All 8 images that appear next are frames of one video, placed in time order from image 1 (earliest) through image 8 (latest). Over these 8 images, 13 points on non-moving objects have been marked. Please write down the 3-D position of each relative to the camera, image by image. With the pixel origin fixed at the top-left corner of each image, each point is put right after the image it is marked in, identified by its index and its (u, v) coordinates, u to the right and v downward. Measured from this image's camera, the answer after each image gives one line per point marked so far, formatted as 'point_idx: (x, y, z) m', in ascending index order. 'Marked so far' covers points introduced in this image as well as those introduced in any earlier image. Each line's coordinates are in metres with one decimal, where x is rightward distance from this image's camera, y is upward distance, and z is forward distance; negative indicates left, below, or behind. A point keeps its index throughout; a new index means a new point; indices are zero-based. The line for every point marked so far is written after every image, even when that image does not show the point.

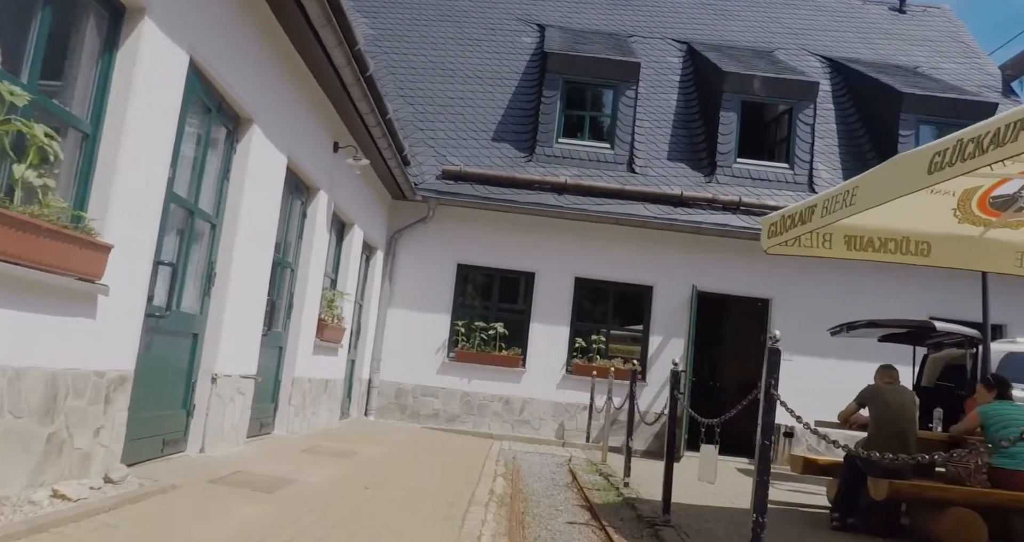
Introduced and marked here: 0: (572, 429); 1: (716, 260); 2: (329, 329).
0: (+0.8, -2.2, +10.8) m
1: (+2.9, +0.2, +11.2) m
2: (-1.9, -0.6, +8.1) m
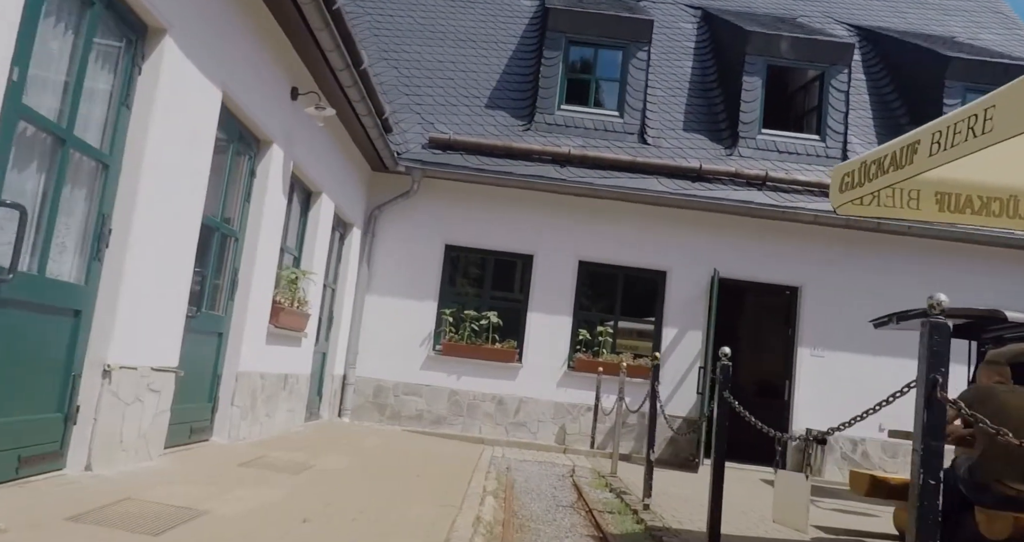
0: (+0.8, -2.0, +9.5) m
1: (+2.8, +0.4, +9.9) m
2: (-1.9, -0.4, +6.7) m
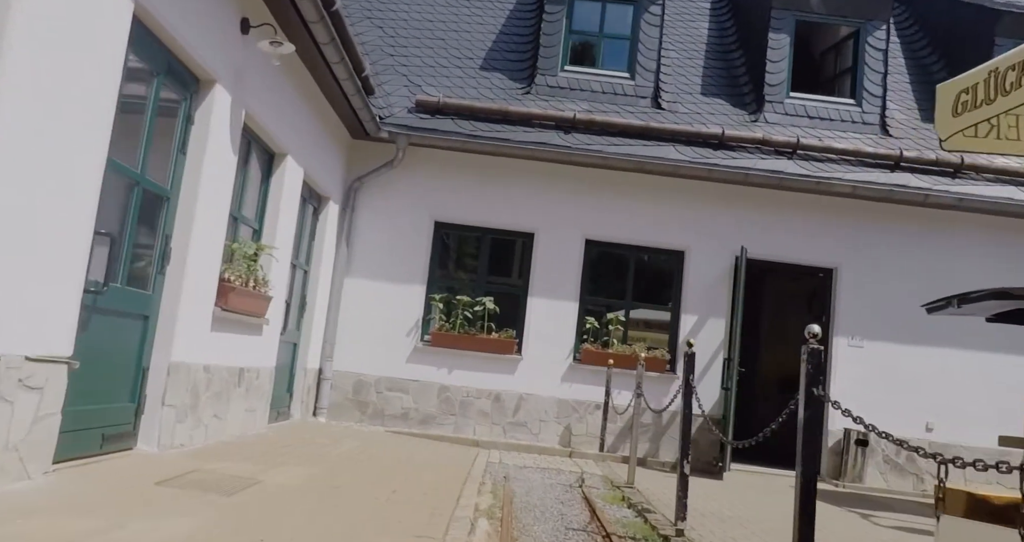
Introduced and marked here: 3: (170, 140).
0: (+0.7, -1.8, +8.4) m
1: (+2.8, +0.6, +8.8) m
2: (-2.0, -0.2, +5.6) m
3: (-2.1, +0.8, +4.7) m
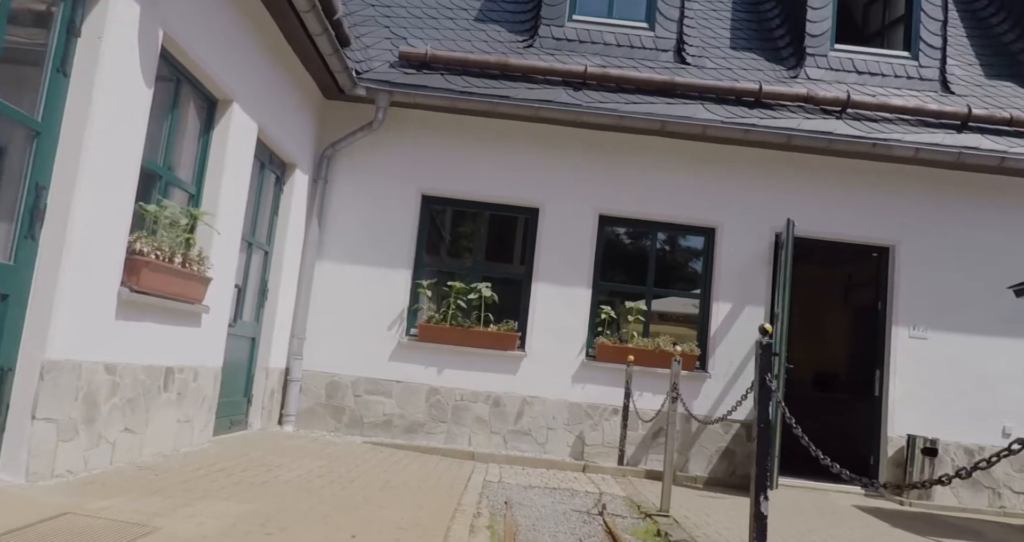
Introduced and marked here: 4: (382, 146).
0: (+0.8, -1.6, +7.1) m
1: (+2.8, +0.8, +7.5) m
2: (-1.9, 0.0, +4.3) m
3: (-2.1, +1.0, +3.4) m
4: (-1.2, +1.2, +7.5) m
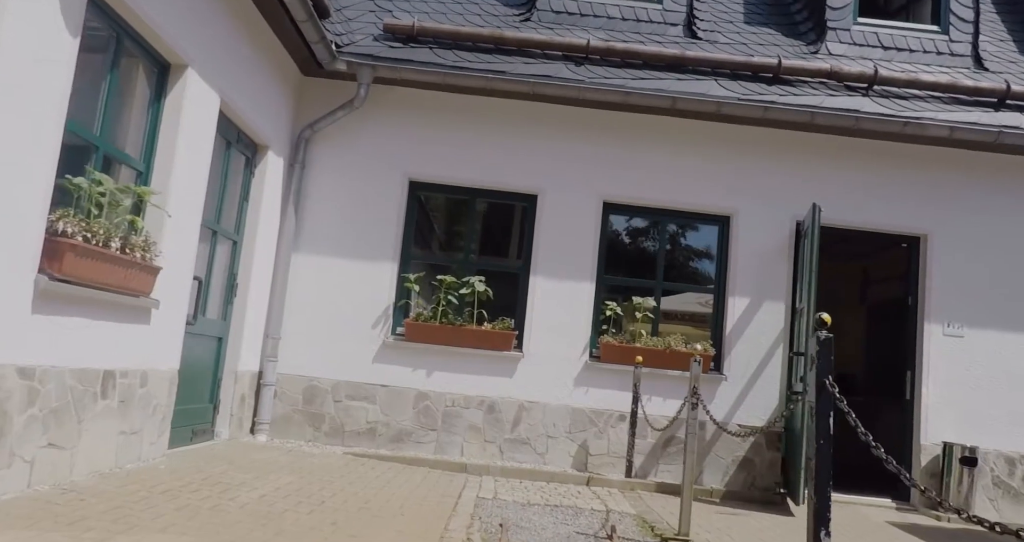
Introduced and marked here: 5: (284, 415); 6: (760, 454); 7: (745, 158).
0: (+0.7, -1.5, +6.4) m
1: (+2.8, +0.9, +6.8) m
2: (-2.0, +0.1, +3.6) m
3: (-2.1, +1.0, +2.8) m
4: (-1.3, +1.2, +6.8) m
5: (-1.9, -1.2, +6.5) m
6: (+2.0, -1.5, +6.5) m
7: (+2.0, +1.0, +6.8) m
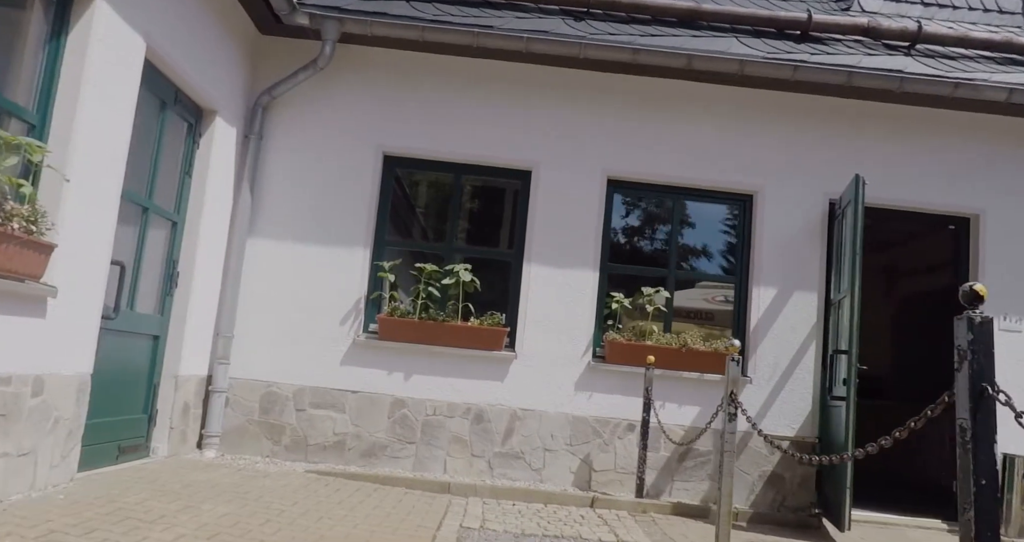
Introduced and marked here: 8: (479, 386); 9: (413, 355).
0: (+0.7, -1.4, +5.5) m
1: (+2.7, +1.0, +5.9) m
2: (-2.0, +0.2, +2.7) m
3: (-2.1, +1.1, +1.9) m
4: (-1.4, +1.3, +5.9) m
5: (-1.9, -1.1, +5.6) m
6: (+2.0, -1.4, +5.6) m
7: (+2.0, +1.1, +5.9) m
8: (-0.2, -0.8, +5.6) m
9: (-0.7, -0.6, +5.7) m
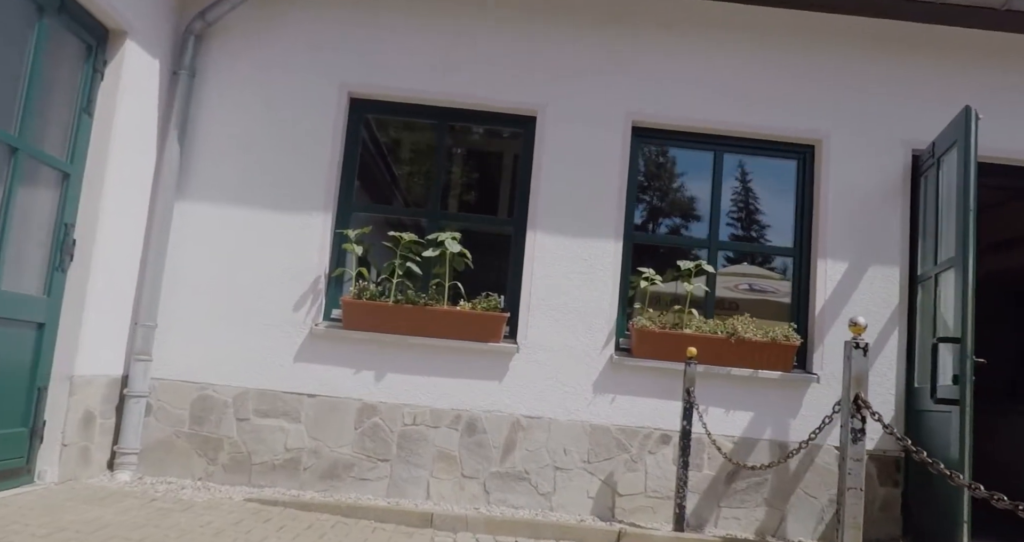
0: (+0.7, -1.2, +4.3) m
1: (+2.7, +1.1, +4.7) m
2: (-2.0, +0.3, +1.5) m
3: (-2.1, +1.3, +0.6) m
4: (-1.4, +1.5, +4.7) m
5: (-1.9, -0.9, +4.3) m
6: (+2.0, -1.2, +4.3) m
7: (+2.0, +1.3, +4.7) m
8: (-0.2, -0.7, +4.4) m
9: (-0.7, -0.4, +4.4) m
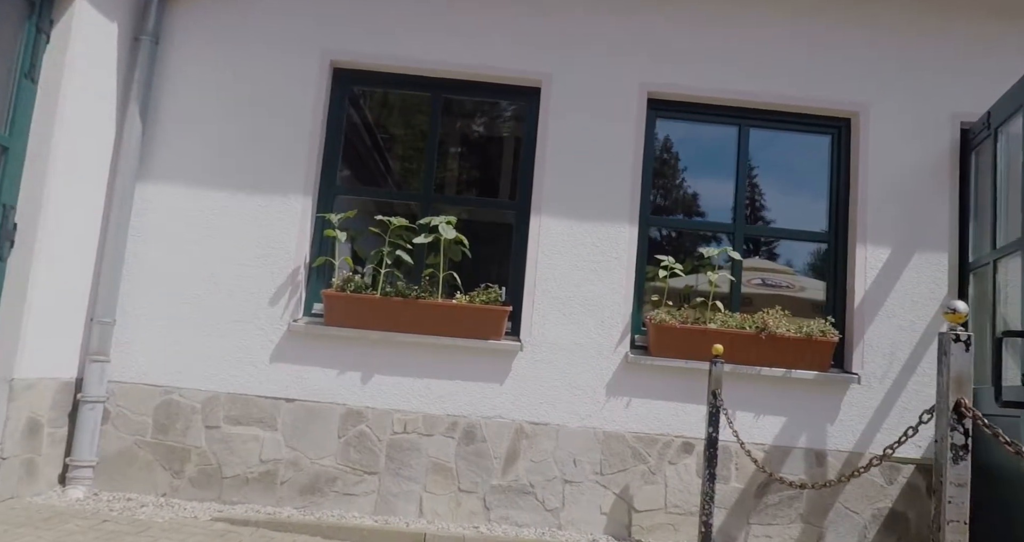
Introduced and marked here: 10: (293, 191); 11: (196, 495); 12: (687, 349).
0: (+0.7, -1.2, +3.8) m
1: (+2.7, +1.2, +4.2) m
2: (-2.0, +0.4, +1.0) m
3: (-2.1, +1.3, +0.2) m
4: (-1.4, +1.6, +4.2) m
5: (-1.9, -0.9, +3.9) m
6: (+2.0, -1.2, +3.9) m
7: (+2.0, +1.3, +4.2) m
8: (-0.2, -0.6, +3.9) m
9: (-0.7, -0.4, +4.0) m
10: (-1.1, +0.4, +4.1) m
11: (-1.6, -1.1, +3.9) m
12: (+0.9, -0.4, +3.9) m
